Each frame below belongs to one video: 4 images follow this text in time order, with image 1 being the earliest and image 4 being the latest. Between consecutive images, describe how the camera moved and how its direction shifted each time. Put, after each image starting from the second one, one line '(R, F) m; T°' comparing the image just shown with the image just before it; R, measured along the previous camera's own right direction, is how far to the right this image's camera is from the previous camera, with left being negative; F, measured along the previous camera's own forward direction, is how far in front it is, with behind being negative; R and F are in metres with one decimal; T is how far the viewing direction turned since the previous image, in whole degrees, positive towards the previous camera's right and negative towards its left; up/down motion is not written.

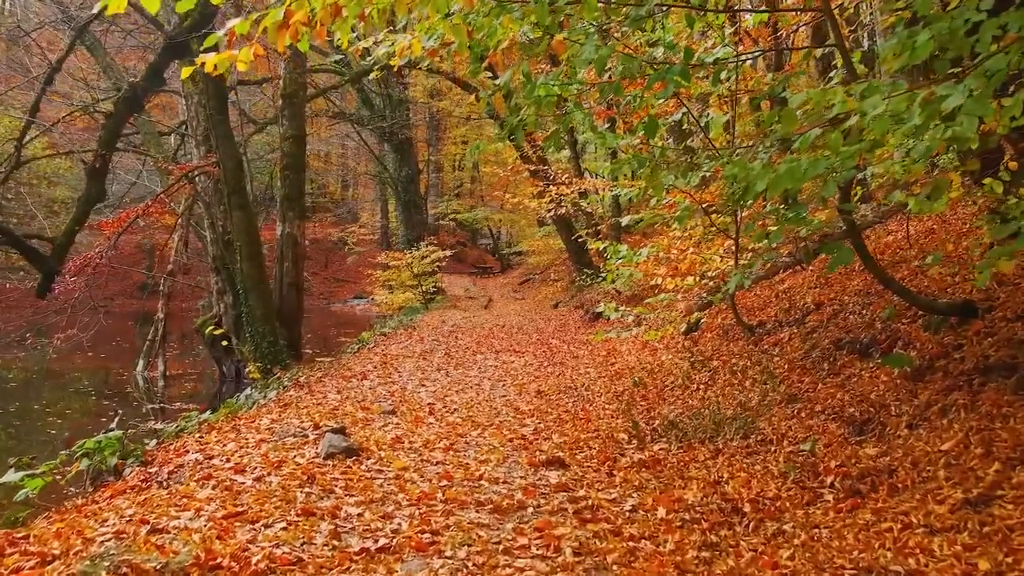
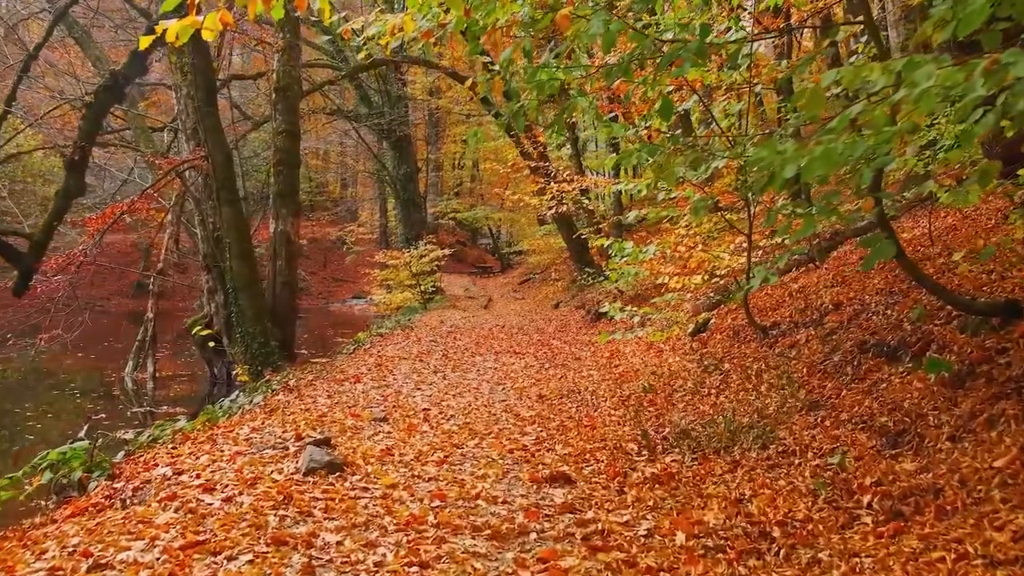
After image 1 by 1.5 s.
(0.0, +0.5) m; 0°
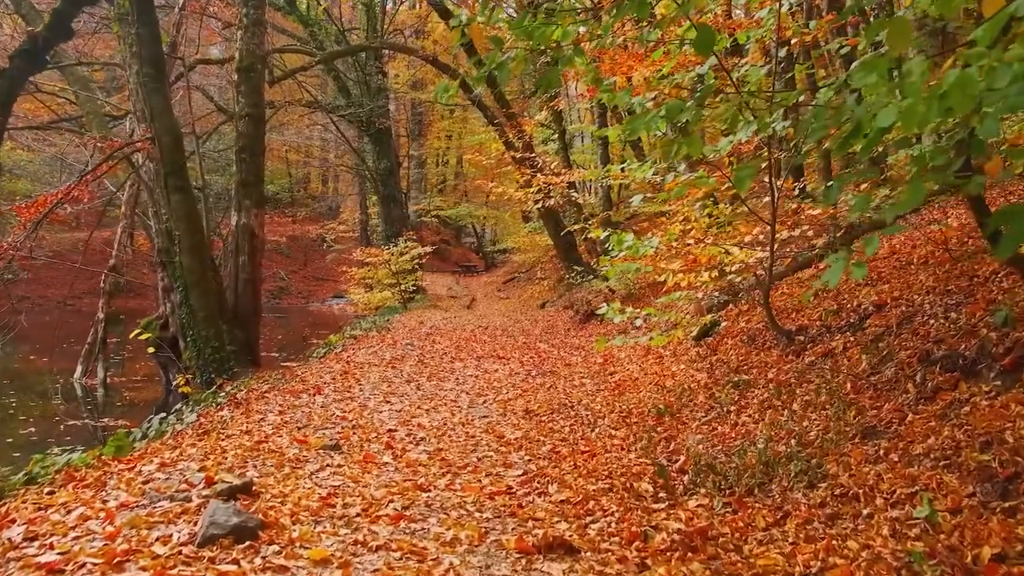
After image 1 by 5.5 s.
(0.0, +1.3) m; +1°
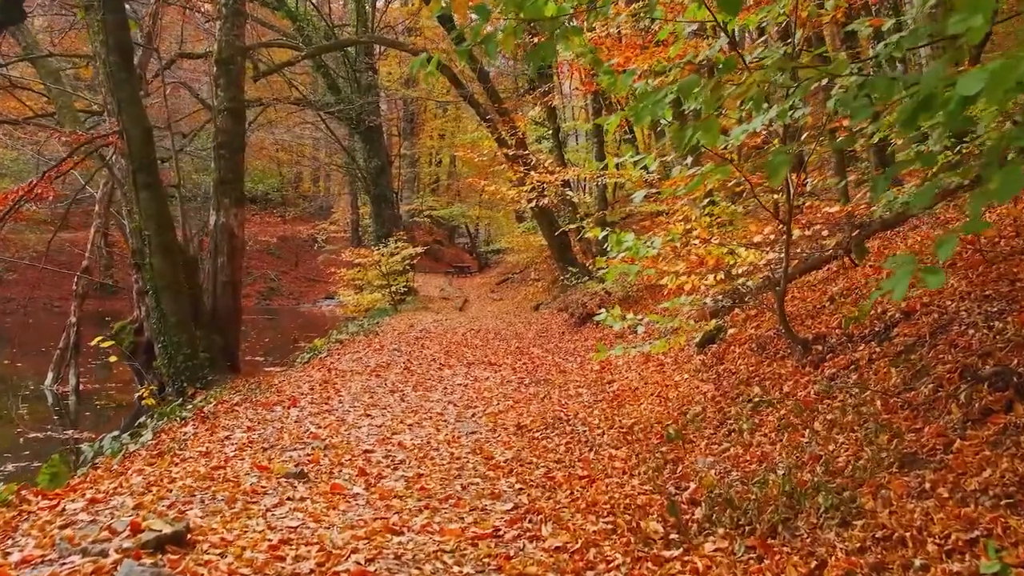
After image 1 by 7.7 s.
(0.0, +0.7) m; +1°
